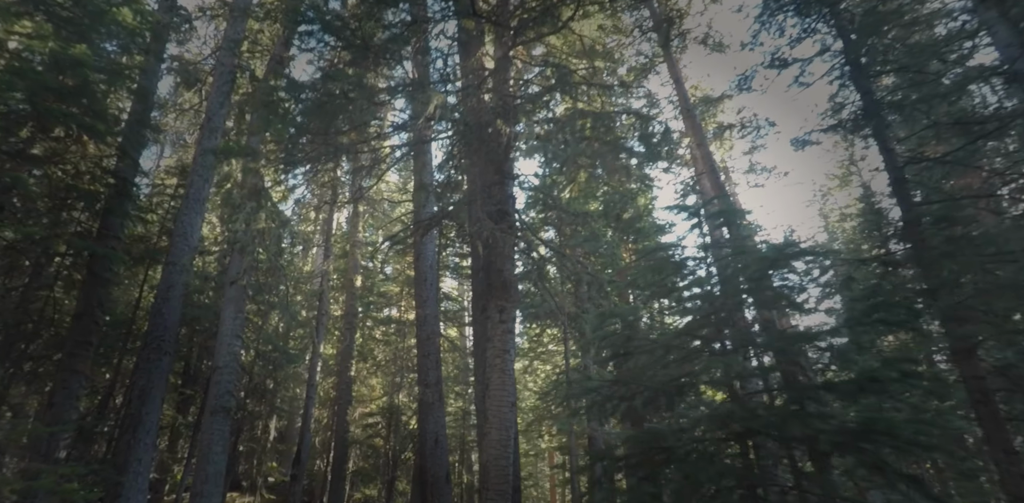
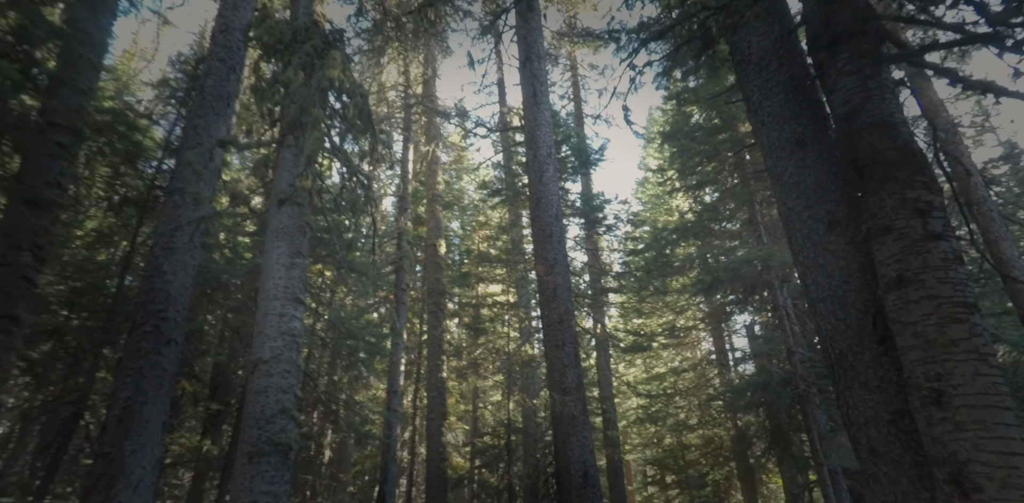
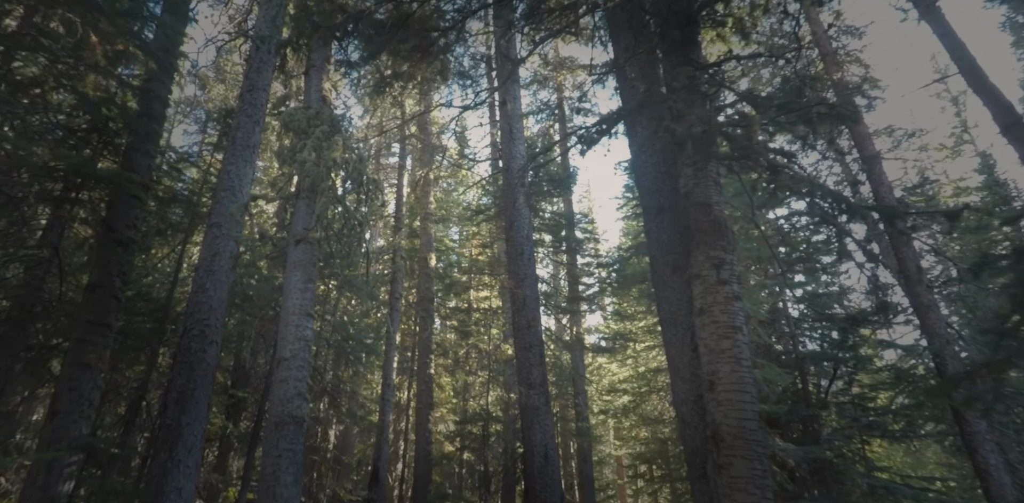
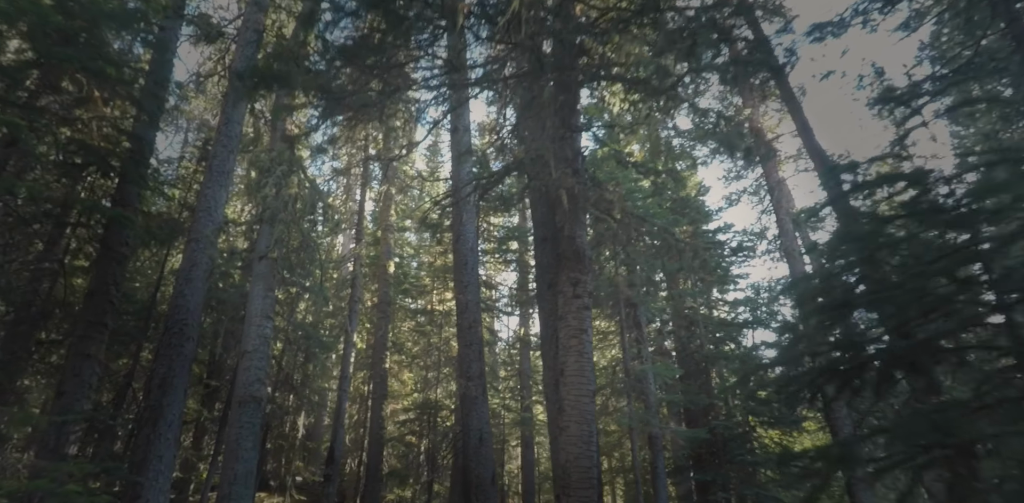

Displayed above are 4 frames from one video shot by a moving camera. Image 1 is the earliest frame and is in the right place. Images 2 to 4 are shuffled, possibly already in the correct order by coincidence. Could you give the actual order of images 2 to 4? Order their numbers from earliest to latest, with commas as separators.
4, 3, 2
